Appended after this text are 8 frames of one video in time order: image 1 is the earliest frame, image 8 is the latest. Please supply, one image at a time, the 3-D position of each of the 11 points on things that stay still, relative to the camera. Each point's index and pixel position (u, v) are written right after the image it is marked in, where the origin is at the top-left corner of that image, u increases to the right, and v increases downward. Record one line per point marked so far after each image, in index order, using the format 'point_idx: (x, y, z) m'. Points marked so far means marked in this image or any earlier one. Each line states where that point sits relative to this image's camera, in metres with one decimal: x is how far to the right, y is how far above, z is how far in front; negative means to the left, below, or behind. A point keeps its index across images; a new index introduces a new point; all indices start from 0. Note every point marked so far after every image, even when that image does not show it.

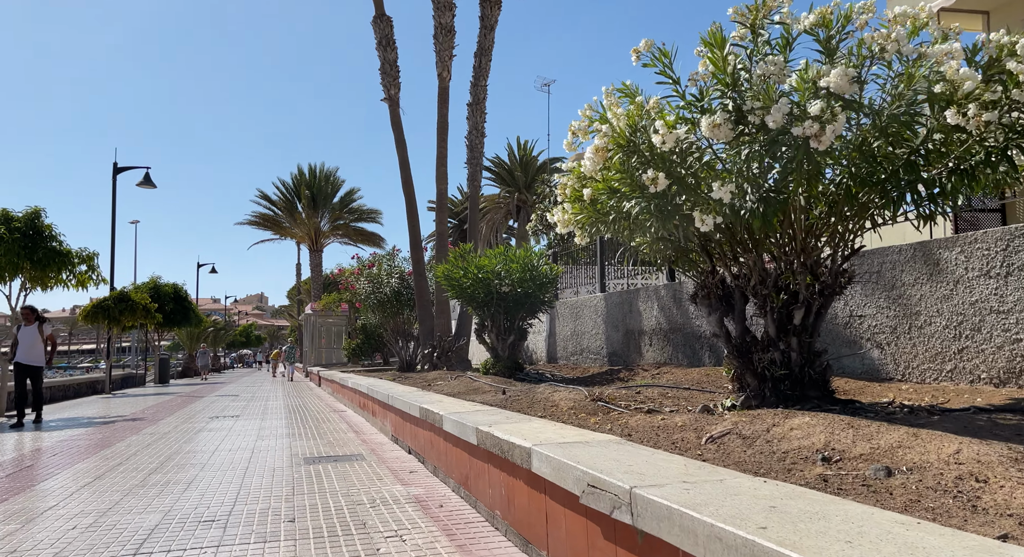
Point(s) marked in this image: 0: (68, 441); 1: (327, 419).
0: (-5.8, -2.2, +9.7) m
1: (-3.0, -2.3, +12.2) m
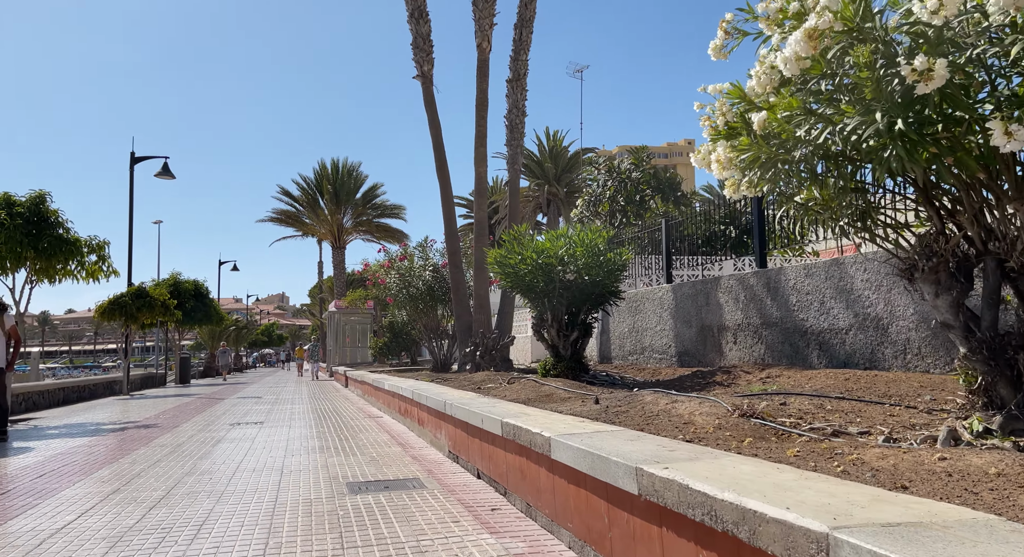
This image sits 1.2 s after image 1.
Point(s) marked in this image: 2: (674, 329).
0: (-5.0, -2.0, +8.3) m
1: (-2.1, -2.2, +10.8) m
2: (+2.6, -0.8, +11.8) m
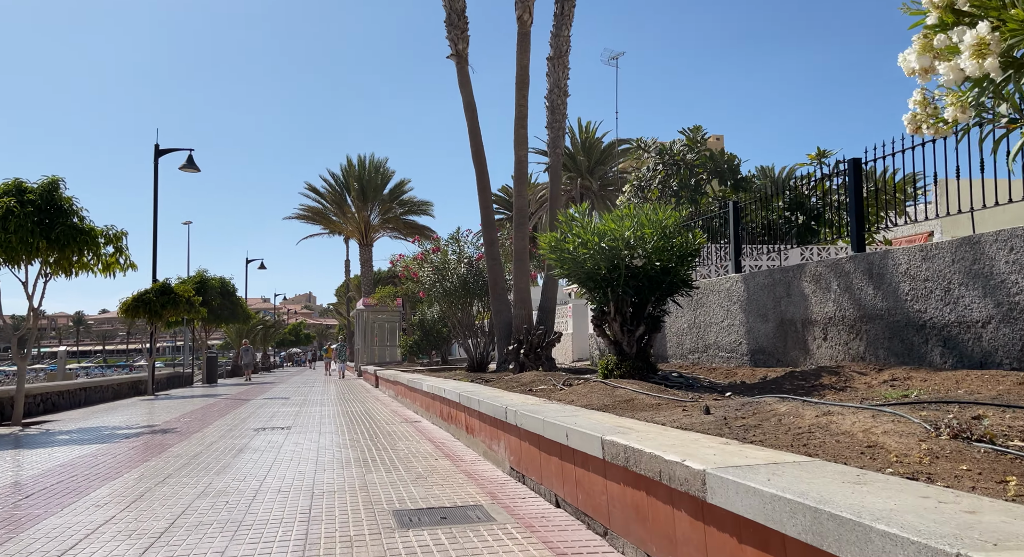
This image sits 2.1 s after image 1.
0: (-4.3, -1.9, +7.3) m
1: (-1.4, -2.0, +9.7) m
2: (+3.3, -0.6, +10.5) m
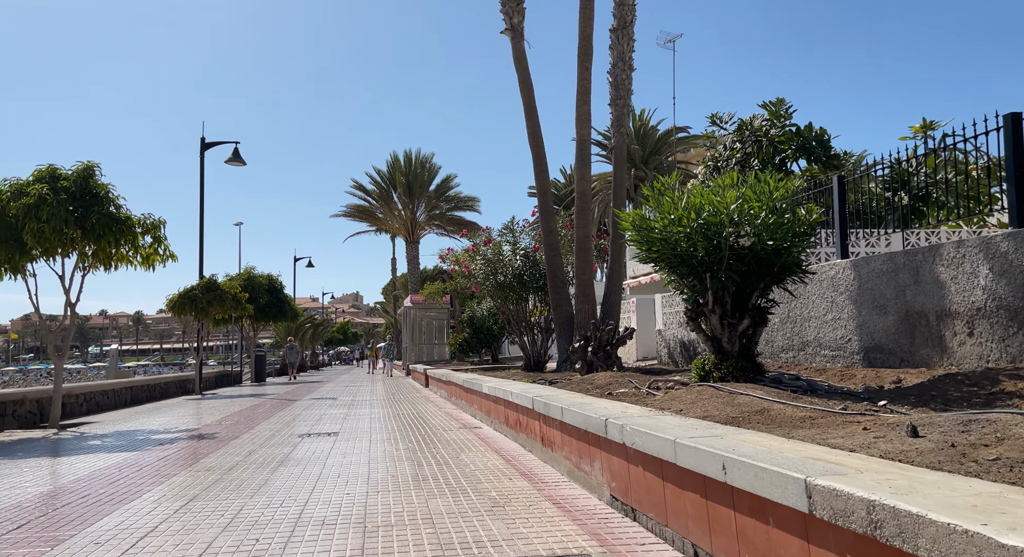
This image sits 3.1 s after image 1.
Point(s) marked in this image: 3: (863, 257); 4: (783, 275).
0: (-3.6, -1.8, +6.3) m
1: (-0.6, -1.9, +8.5) m
2: (+4.2, -0.5, +9.1) m
3: (+4.3, +0.3, +9.2) m
4: (+2.6, 0.0, +7.3) m
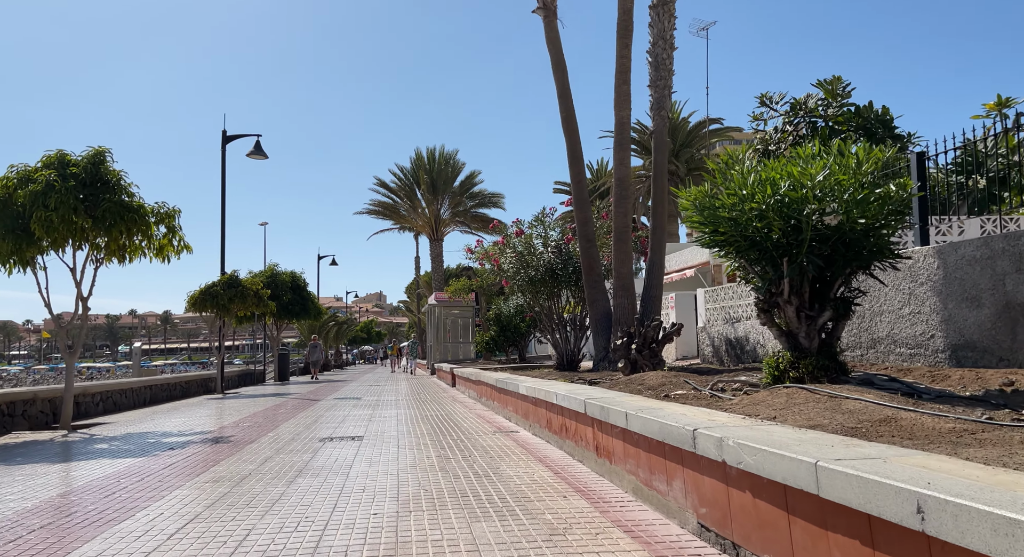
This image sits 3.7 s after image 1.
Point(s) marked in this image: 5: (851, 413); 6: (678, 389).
0: (-3.2, -1.7, +5.6) m
1: (-0.1, -1.8, +7.6) m
2: (+4.7, -0.3, +8.1) m
3: (+4.8, +0.4, +8.2) m
4: (+3.0, +0.1, +6.3) m
5: (+1.8, -0.7, +4.1) m
6: (+1.7, -1.1, +7.7) m
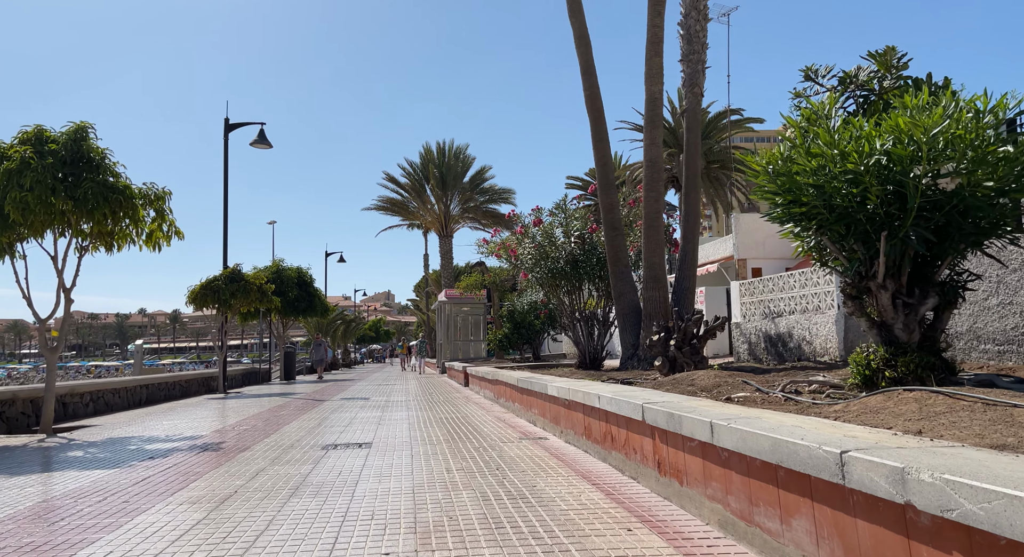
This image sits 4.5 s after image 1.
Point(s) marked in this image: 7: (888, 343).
0: (-3.0, -1.5, +4.5) m
1: (+0.2, -1.6, +6.5) m
2: (+5.0, -0.2, +6.9) m
3: (+5.1, +0.5, +7.0) m
4: (+3.3, +0.3, +5.2) m
5: (+2.1, -0.6, +3.0) m
6: (+2.0, -1.0, +6.6) m
7: (+2.8, -0.5, +5.5) m
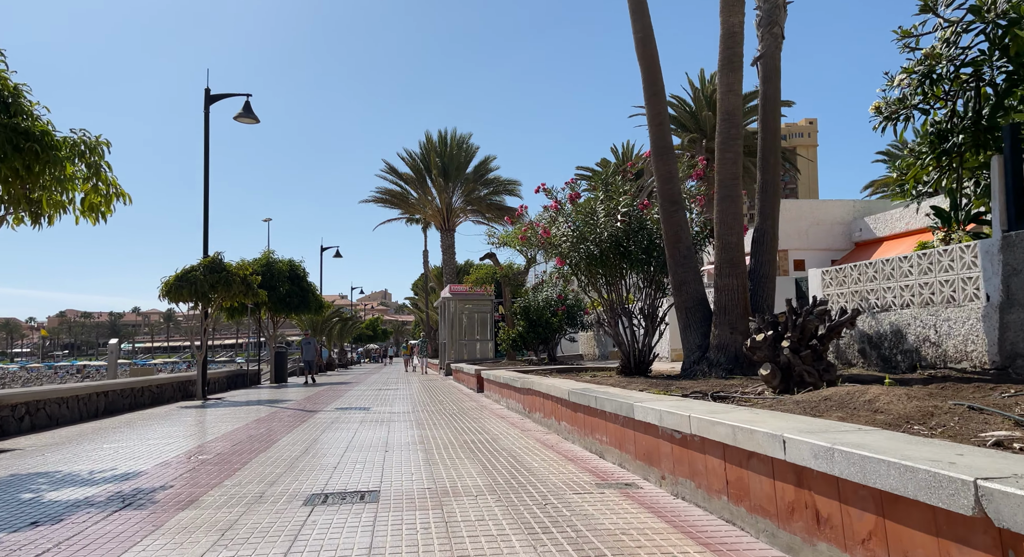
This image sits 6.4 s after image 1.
0: (-2.4, -1.3, +1.9) m
1: (+0.7, -1.4, +3.9) m
2: (+5.5, 0.0, +4.3) m
3: (+5.6, +0.7, +4.4) m
4: (+3.9, +0.5, +2.6) m
5: (+2.7, -0.4, +0.4) m
6: (+2.6, -0.8, +4.0) m
7: (+3.3, -0.3, +2.9) m
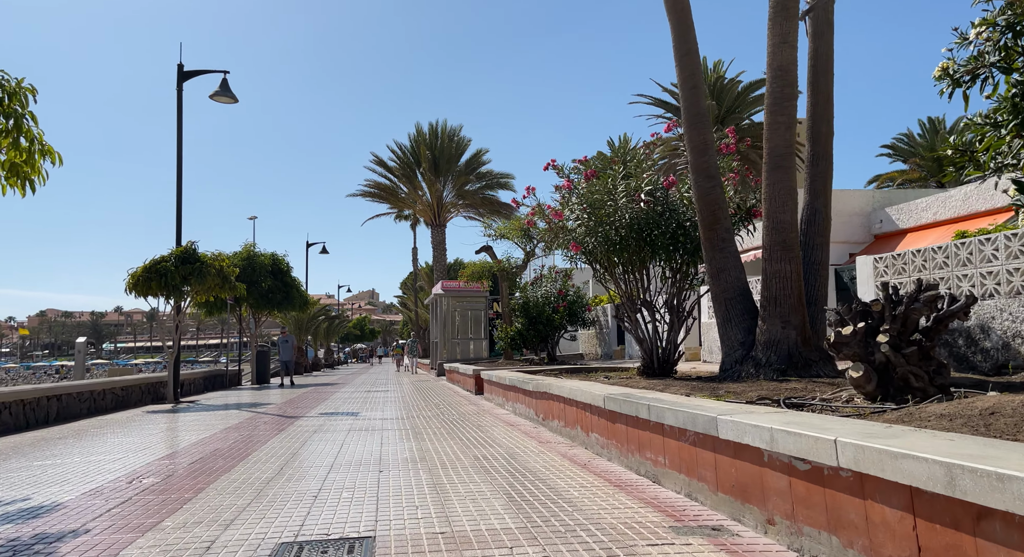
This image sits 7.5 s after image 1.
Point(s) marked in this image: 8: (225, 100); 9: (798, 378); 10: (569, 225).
0: (-2.1, -1.1, +0.3) m
1: (+1.0, -1.2, +2.4) m
2: (+5.8, +0.2, +2.9) m
3: (+5.9, +0.9, +3.0) m
4: (+4.2, +0.7, +1.1) m
5: (+3.0, -0.2, -1.1) m
6: (+2.8, -0.6, +2.6) m
7: (+3.6, -0.1, +1.4) m
8: (-6.9, +4.3, +17.9) m
9: (+3.2, -1.1, +8.2) m
10: (+0.9, +0.8, +11.8) m
